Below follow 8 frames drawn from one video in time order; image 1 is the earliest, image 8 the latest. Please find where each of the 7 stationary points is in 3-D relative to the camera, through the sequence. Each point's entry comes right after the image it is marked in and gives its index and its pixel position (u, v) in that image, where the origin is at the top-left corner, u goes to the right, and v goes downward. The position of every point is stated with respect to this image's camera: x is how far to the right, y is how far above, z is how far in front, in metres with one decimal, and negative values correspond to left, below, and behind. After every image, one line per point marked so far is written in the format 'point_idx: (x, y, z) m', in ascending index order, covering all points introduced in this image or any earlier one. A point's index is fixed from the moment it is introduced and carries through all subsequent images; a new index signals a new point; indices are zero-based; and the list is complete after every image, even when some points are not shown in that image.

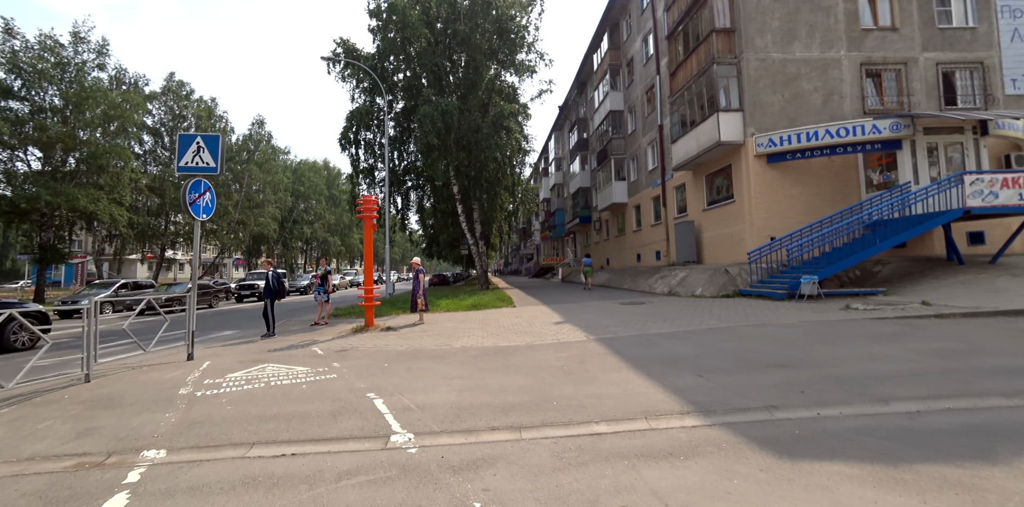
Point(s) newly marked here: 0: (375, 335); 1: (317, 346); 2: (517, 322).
0: (-3.3, -1.9, +10.4) m
1: (-4.3, -2.0, +9.6) m
2: (+0.1, -1.7, +10.8) m
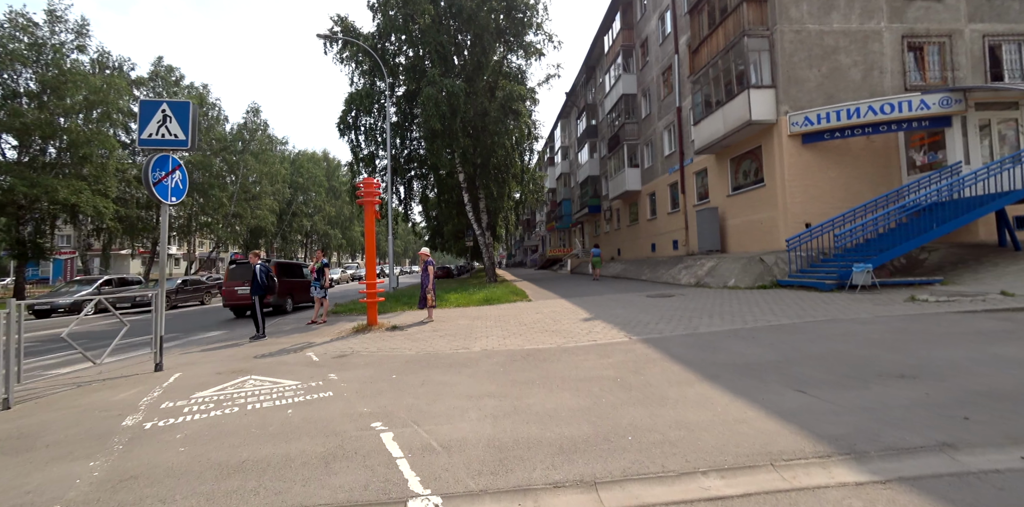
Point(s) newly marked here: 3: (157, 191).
0: (-2.8, -1.7, +9.2) m
1: (-3.8, -1.8, +8.3) m
2: (+0.5, -1.4, +9.5) m
3: (-5.7, +1.1, +7.2) m
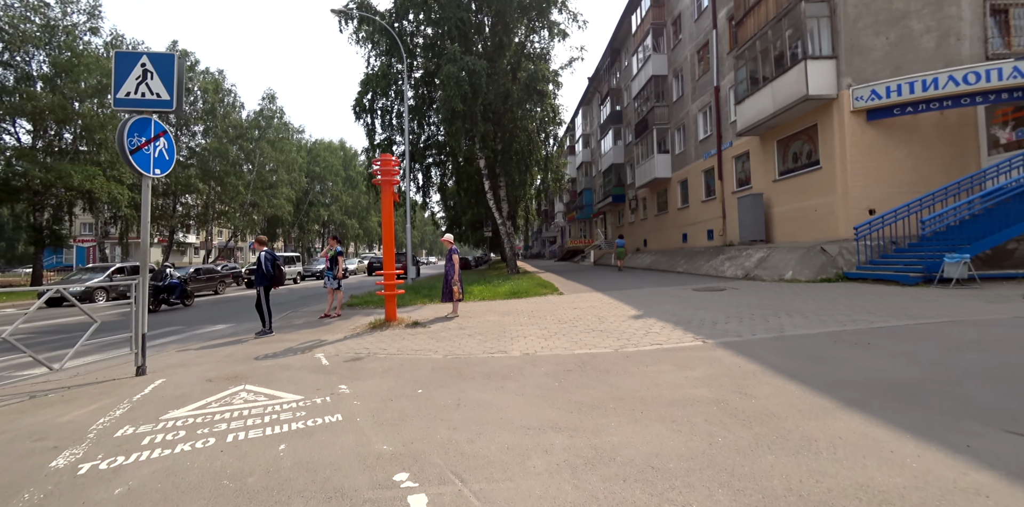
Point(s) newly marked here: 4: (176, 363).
0: (-2.1, -1.5, +8.1) m
1: (-3.2, -1.6, +7.2) m
2: (+1.2, -1.2, +8.3) m
3: (-5.1, +1.3, +6.1) m
4: (-5.3, -1.7, +7.0) m
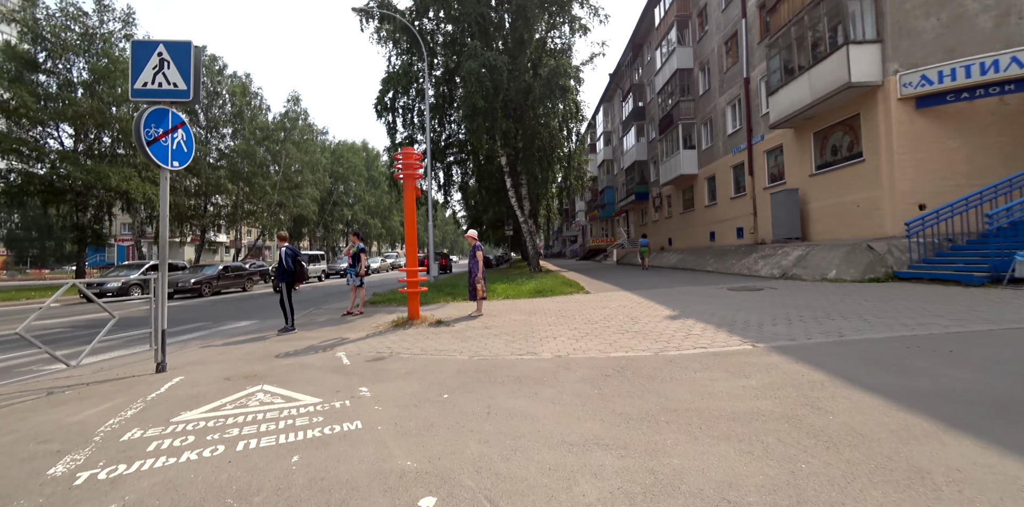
0: (-1.7, -1.4, +7.8) m
1: (-2.7, -1.5, +7.0) m
2: (+1.7, -1.1, +7.8) m
3: (-4.7, +1.4, +5.9) m
4: (-4.8, -1.6, +6.8) m
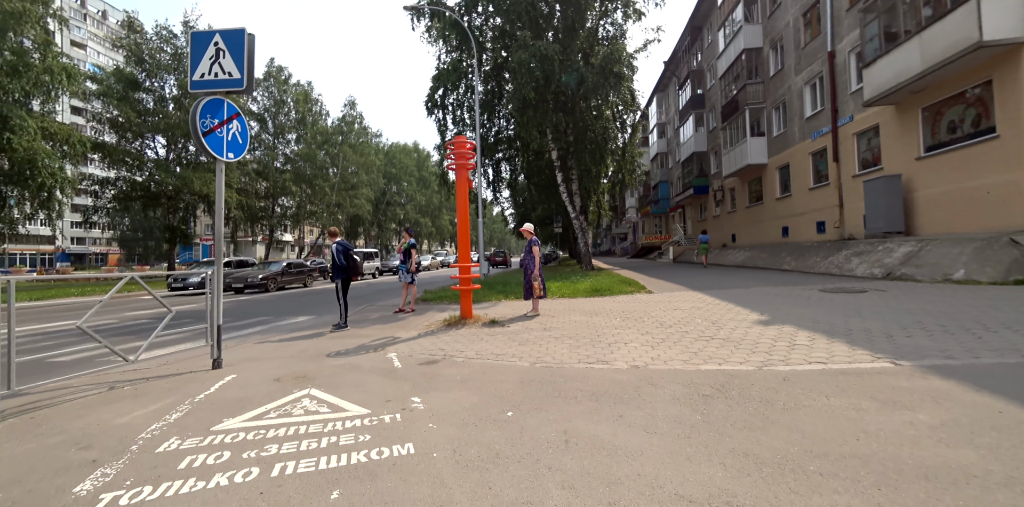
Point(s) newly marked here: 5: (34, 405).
0: (-0.7, -1.3, +7.3) m
1: (-1.8, -1.4, +6.6) m
2: (+2.7, -1.0, +6.9) m
3: (-3.9, +1.4, +5.7) m
4: (-3.9, -1.5, +6.7) m
5: (-4.6, -1.5, +4.3) m
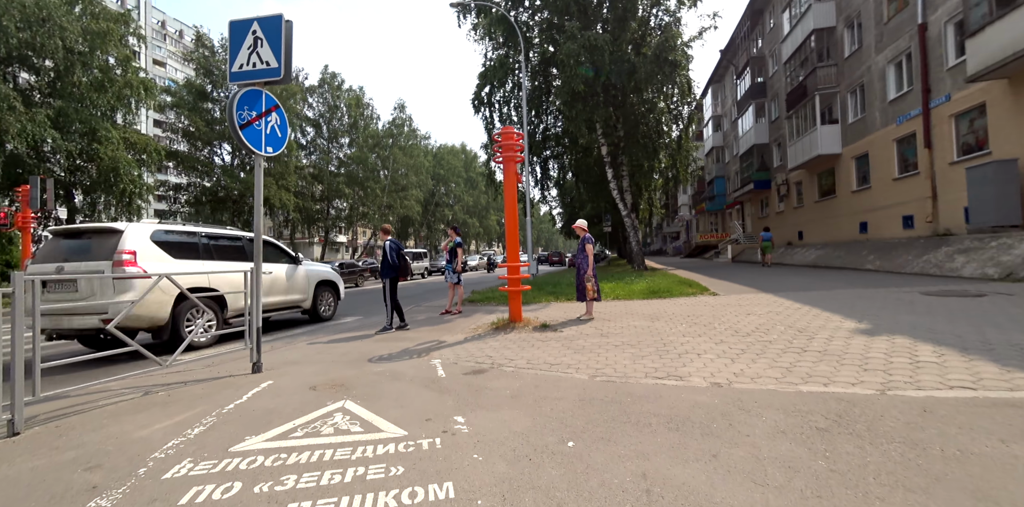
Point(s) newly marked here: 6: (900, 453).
0: (+0.1, -1.3, +6.7) m
1: (-1.1, -1.4, +6.2) m
2: (+3.4, -1.0, +6.0) m
3: (-3.2, +1.5, +5.5) m
4: (-3.2, -1.5, +6.5) m
5: (-4.1, -1.5, +4.2) m
6: (+2.1, -1.0, +2.3) m
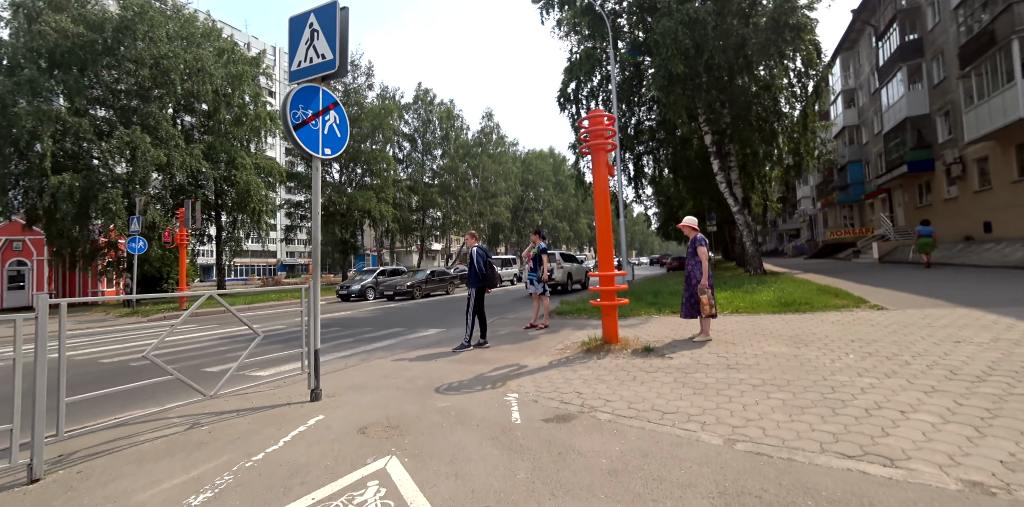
0: (+1.3, -1.4, +5.4) m
1: (0.0, -1.5, +5.1) m
2: (+4.4, -1.0, +4.0) m
3: (-2.3, +1.3, +4.9) m
4: (-2.0, -1.7, +5.8) m
5: (-3.4, -1.6, +3.8) m
6: (+2.3, -1.1, +0.7) m
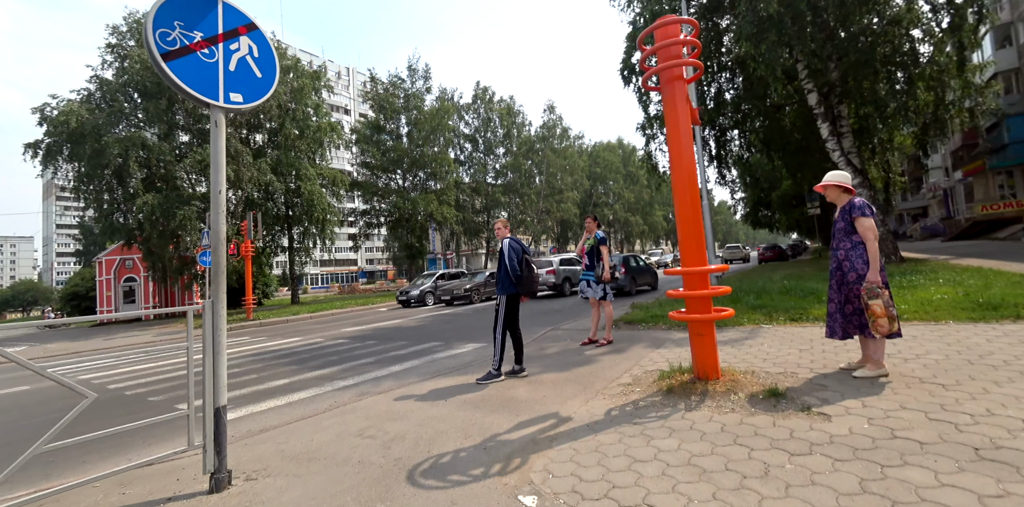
0: (+1.4, -1.2, +3.0) m
1: (+0.1, -1.4, +2.9) m
2: (+4.2, -0.7, +1.2) m
3: (-2.3, +1.3, +3.1) m
4: (-1.7, -1.7, +3.9) m
5: (-3.4, -1.7, +2.2) m
6: (+1.7, -0.9, -1.8) m
